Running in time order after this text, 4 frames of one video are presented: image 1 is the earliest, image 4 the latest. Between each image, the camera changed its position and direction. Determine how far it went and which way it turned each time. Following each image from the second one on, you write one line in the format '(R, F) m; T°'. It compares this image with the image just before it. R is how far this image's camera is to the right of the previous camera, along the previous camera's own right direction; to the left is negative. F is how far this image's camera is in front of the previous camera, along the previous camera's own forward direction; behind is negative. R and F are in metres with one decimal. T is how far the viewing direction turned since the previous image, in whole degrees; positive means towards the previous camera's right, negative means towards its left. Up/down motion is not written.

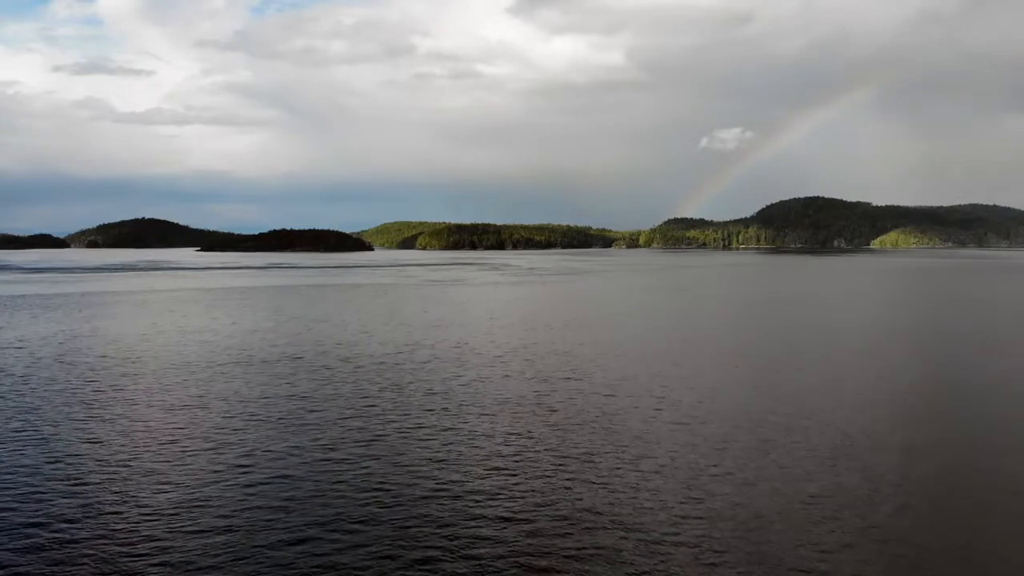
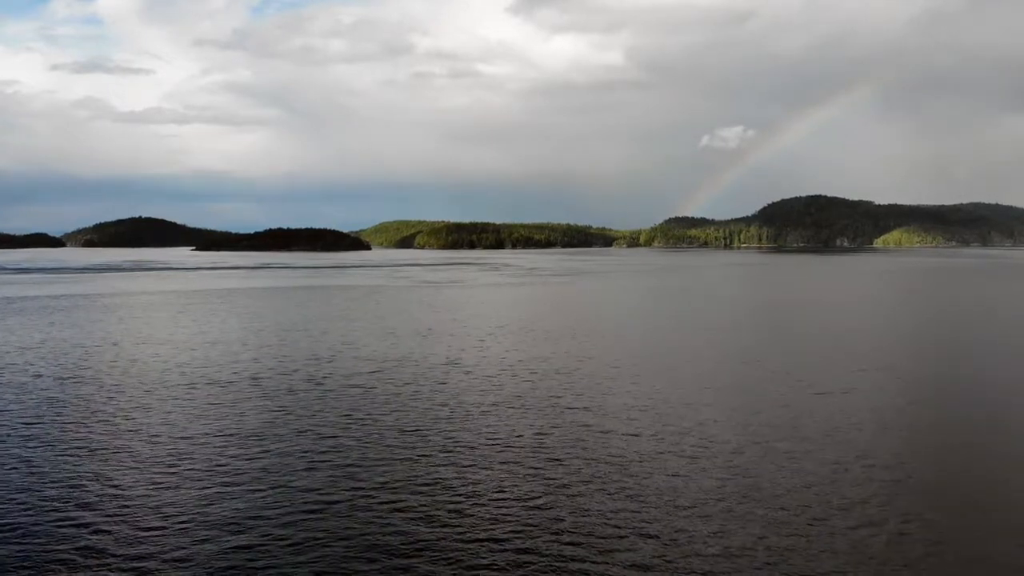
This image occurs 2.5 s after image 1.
(0.0, +1.6) m; 0°
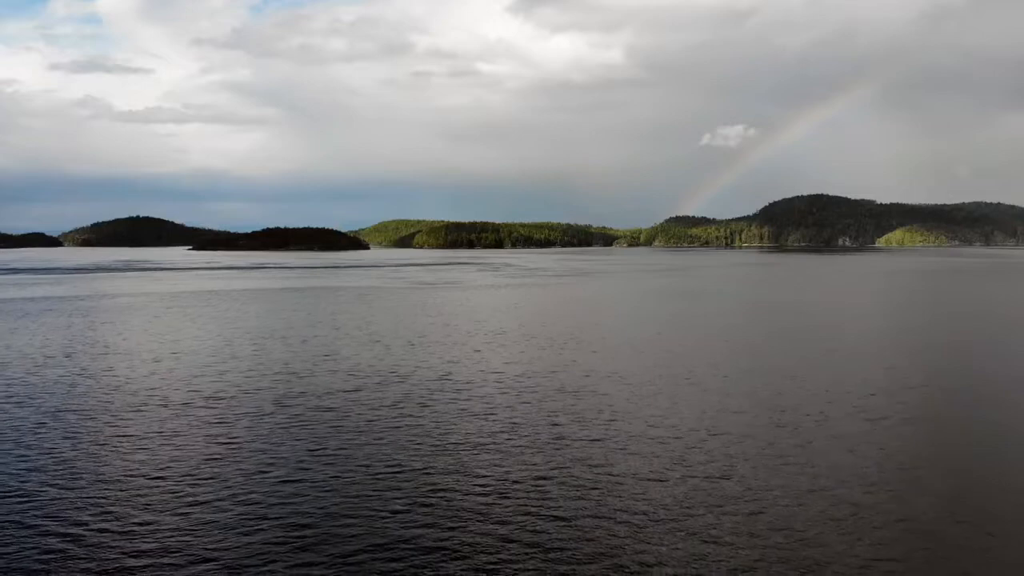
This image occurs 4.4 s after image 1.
(0.0, +1.2) m; 0°
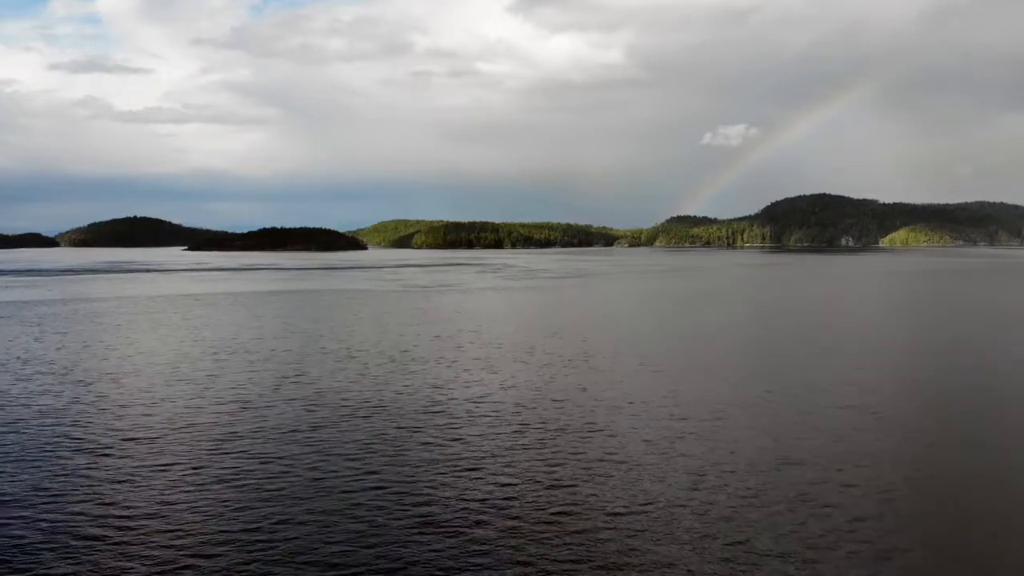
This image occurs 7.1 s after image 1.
(0.0, +1.6) m; 0°
